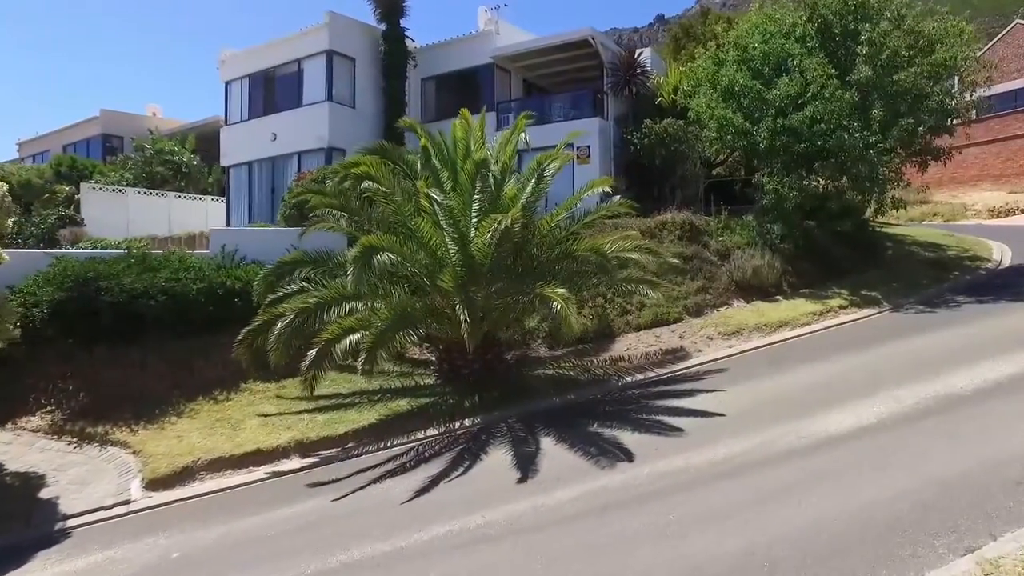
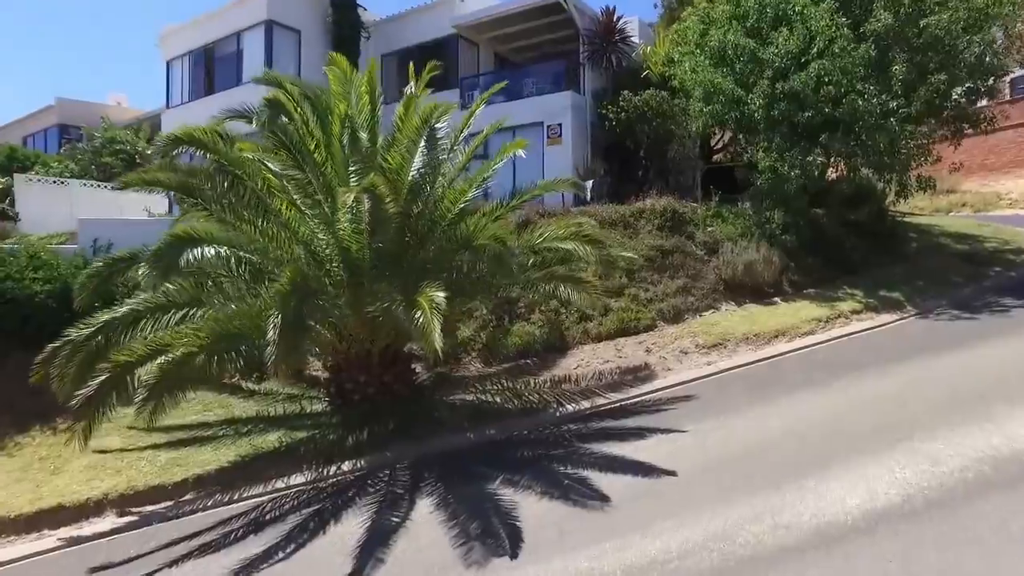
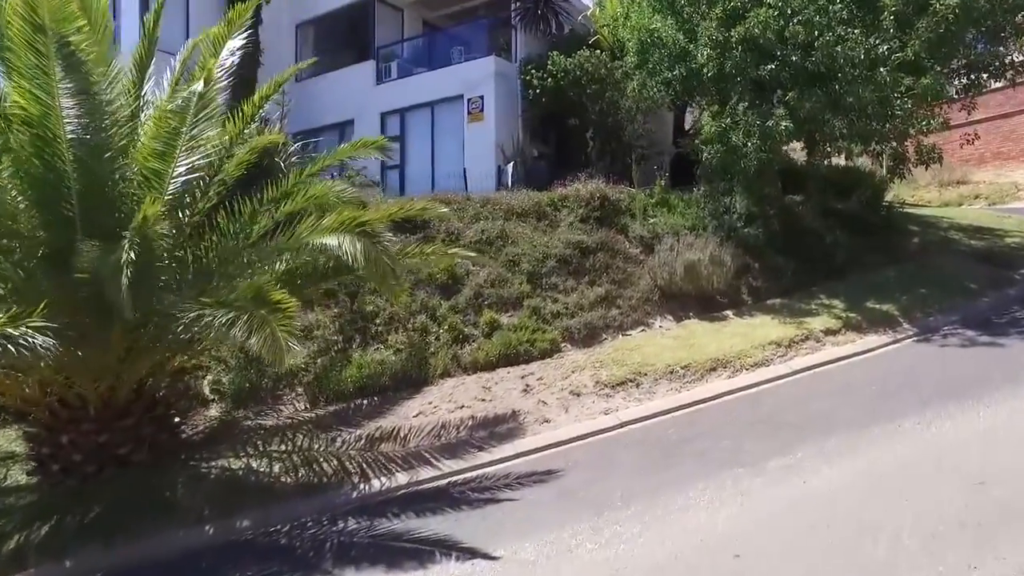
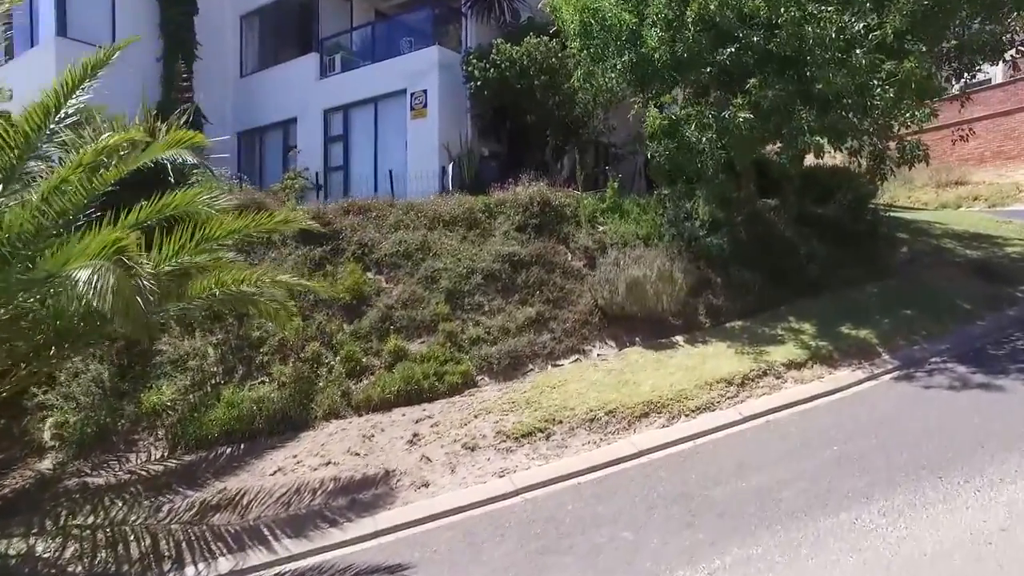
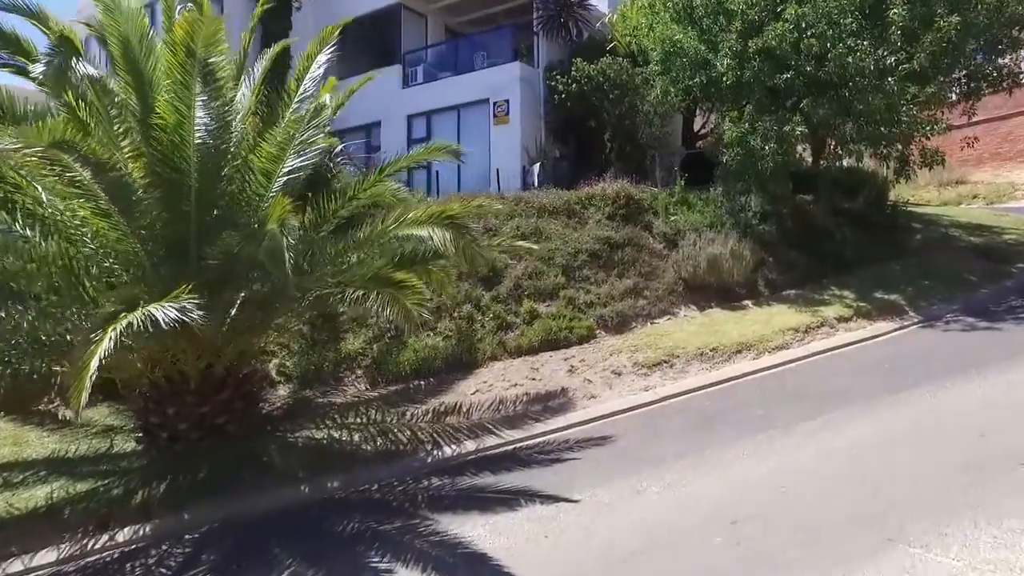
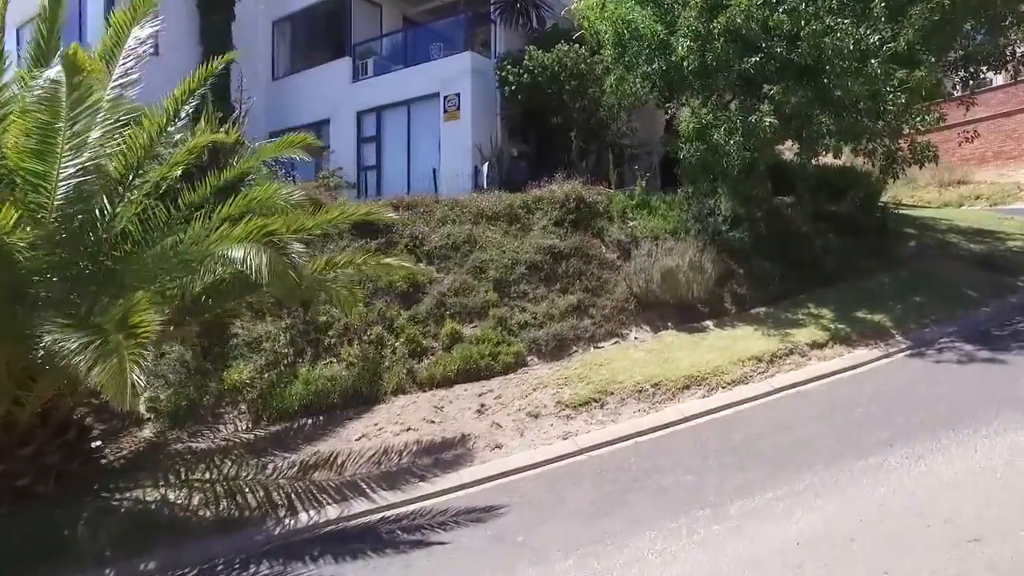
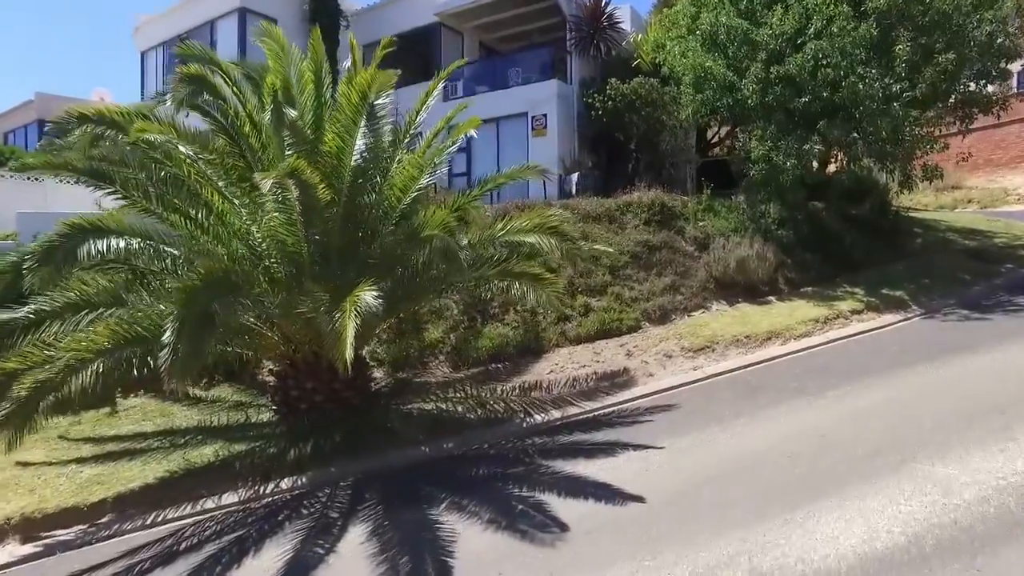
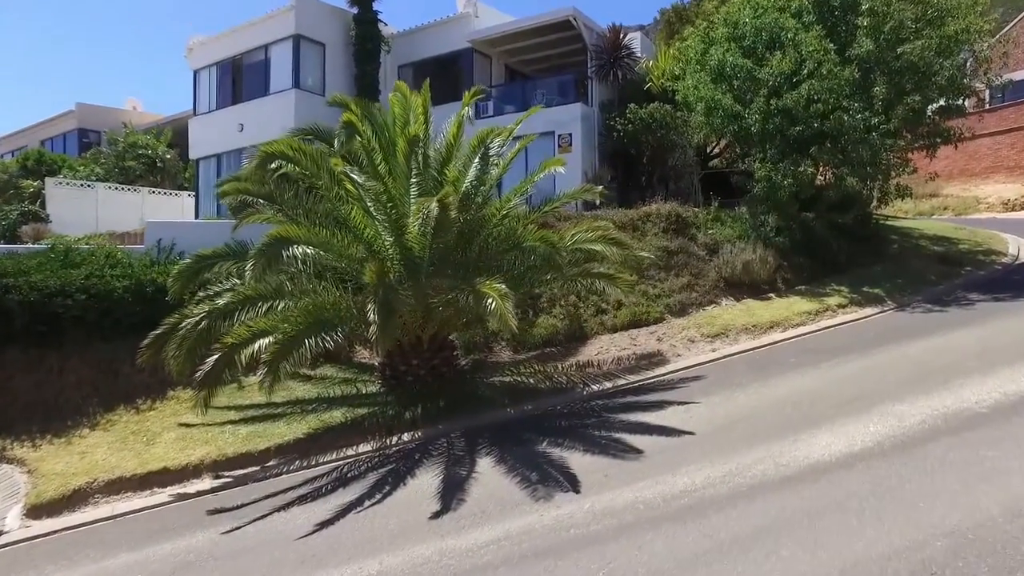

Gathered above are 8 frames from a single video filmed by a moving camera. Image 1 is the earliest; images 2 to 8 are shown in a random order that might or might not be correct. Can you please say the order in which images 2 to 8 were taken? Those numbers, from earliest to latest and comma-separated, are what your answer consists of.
8, 2, 7, 5, 3, 6, 4
